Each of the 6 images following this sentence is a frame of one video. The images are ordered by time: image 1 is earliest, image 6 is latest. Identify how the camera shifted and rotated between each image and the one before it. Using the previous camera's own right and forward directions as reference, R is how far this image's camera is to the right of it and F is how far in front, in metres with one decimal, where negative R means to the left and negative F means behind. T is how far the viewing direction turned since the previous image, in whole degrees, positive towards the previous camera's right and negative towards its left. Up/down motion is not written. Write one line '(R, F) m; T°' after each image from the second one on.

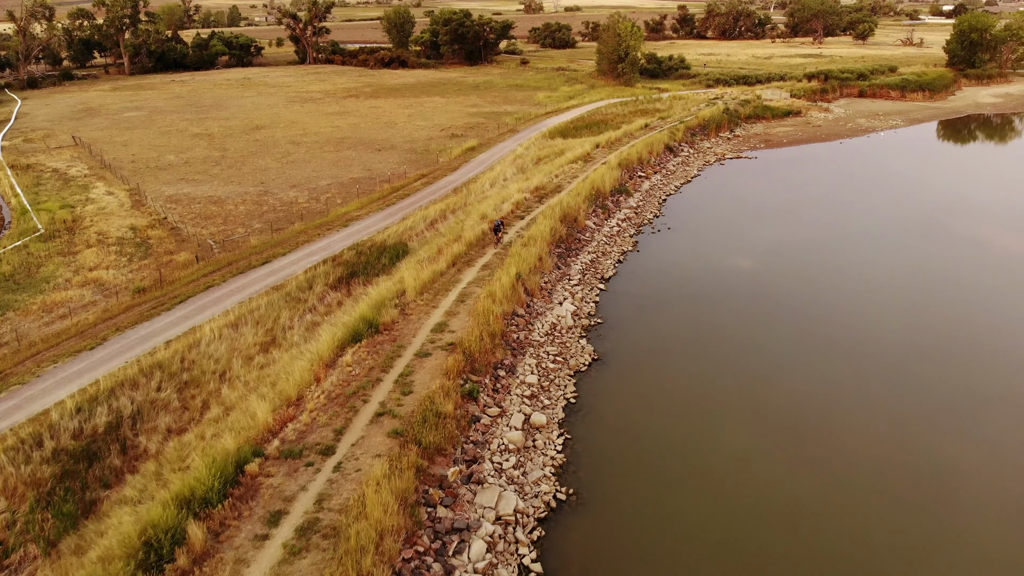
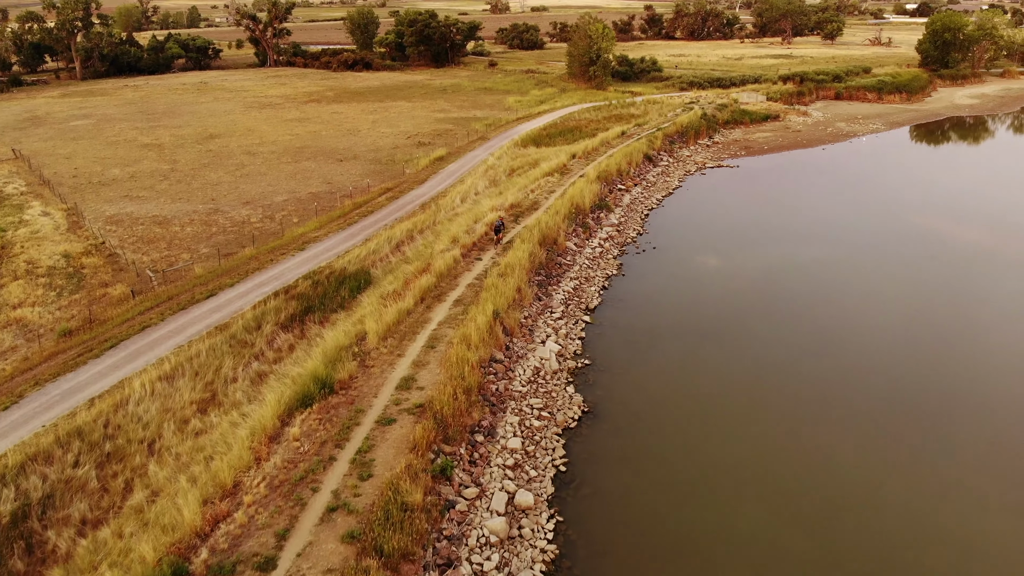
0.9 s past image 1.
(-0.1, +2.0) m; +2°
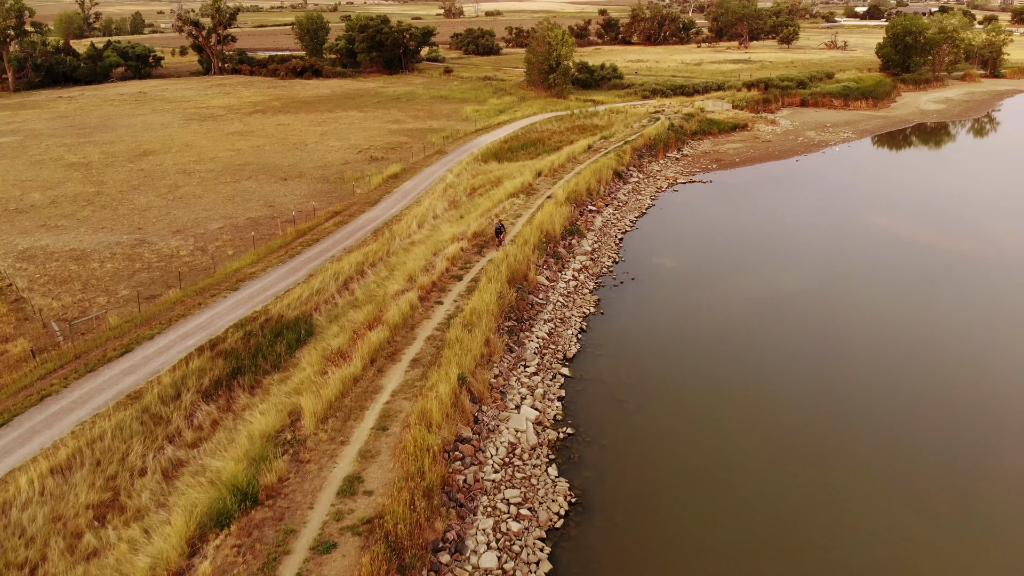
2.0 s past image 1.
(-0.1, +2.4) m; +3°
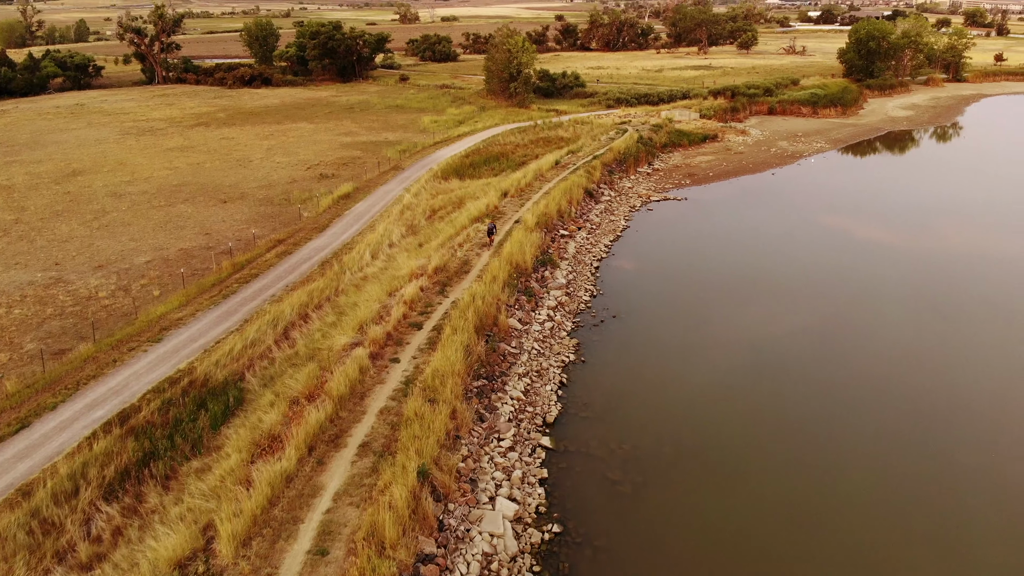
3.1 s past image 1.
(-0.1, +2.4) m; +3°
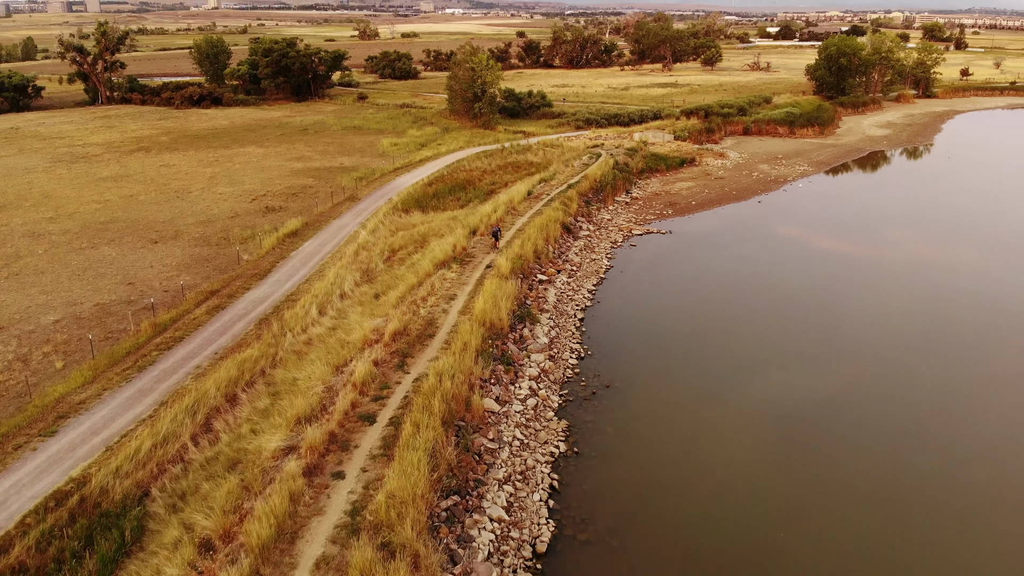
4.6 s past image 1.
(-0.2, +3.0) m; +2°
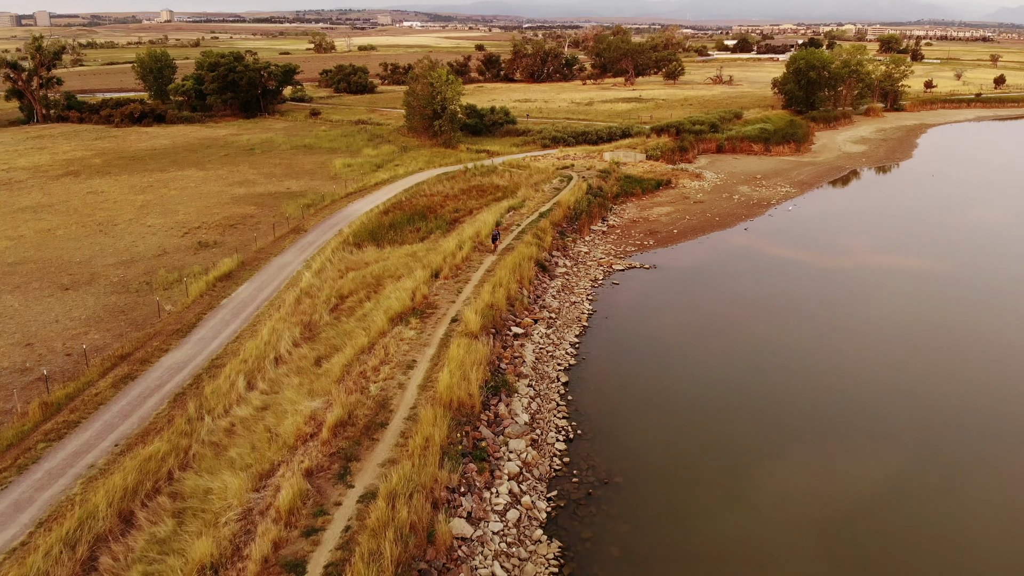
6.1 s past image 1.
(-0.2, +3.1) m; +3°
